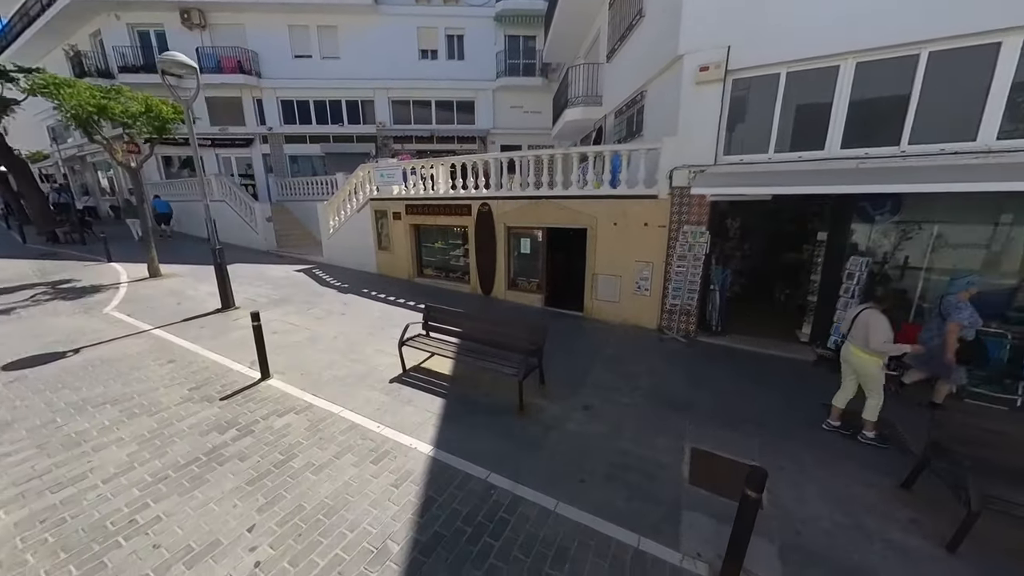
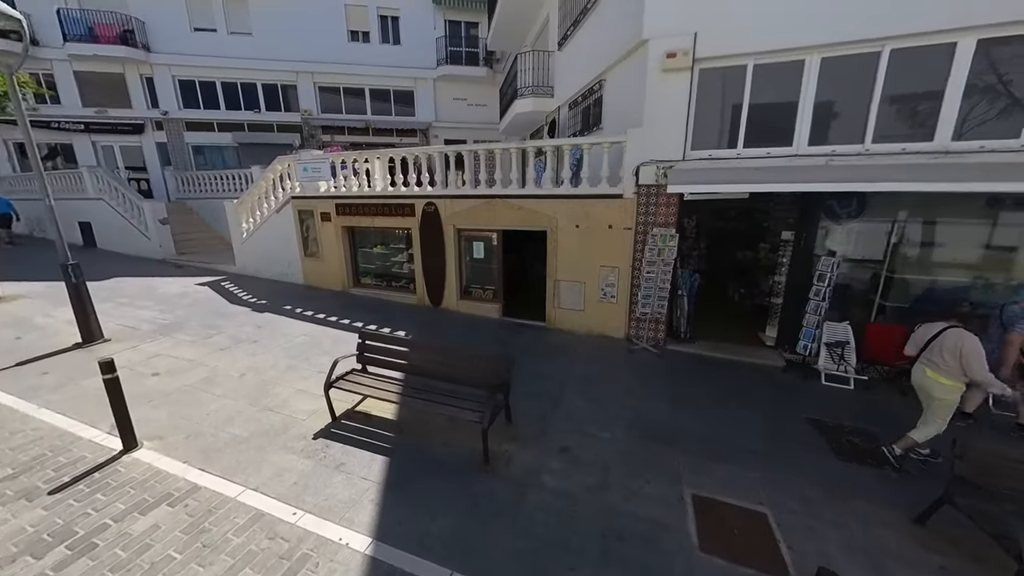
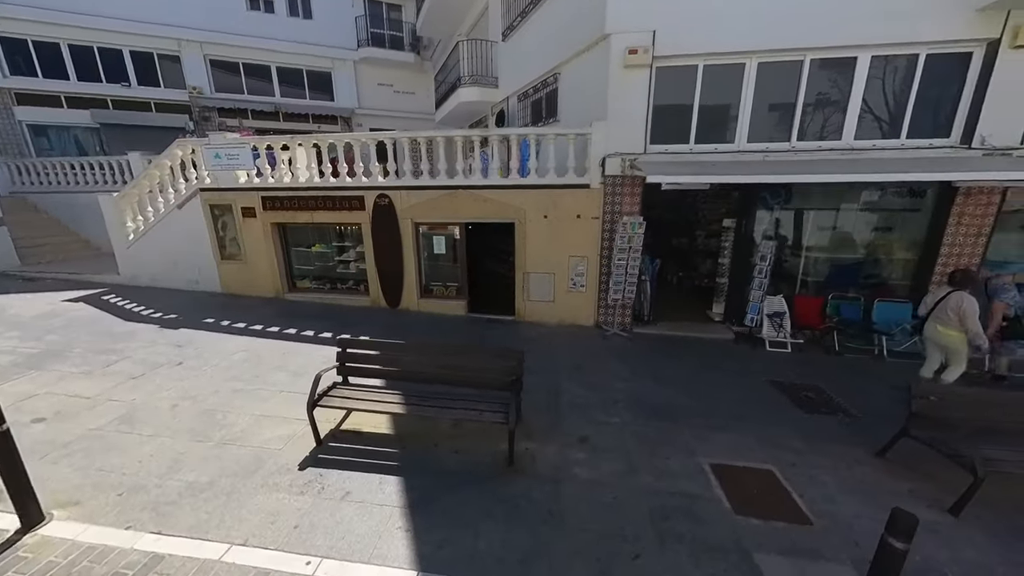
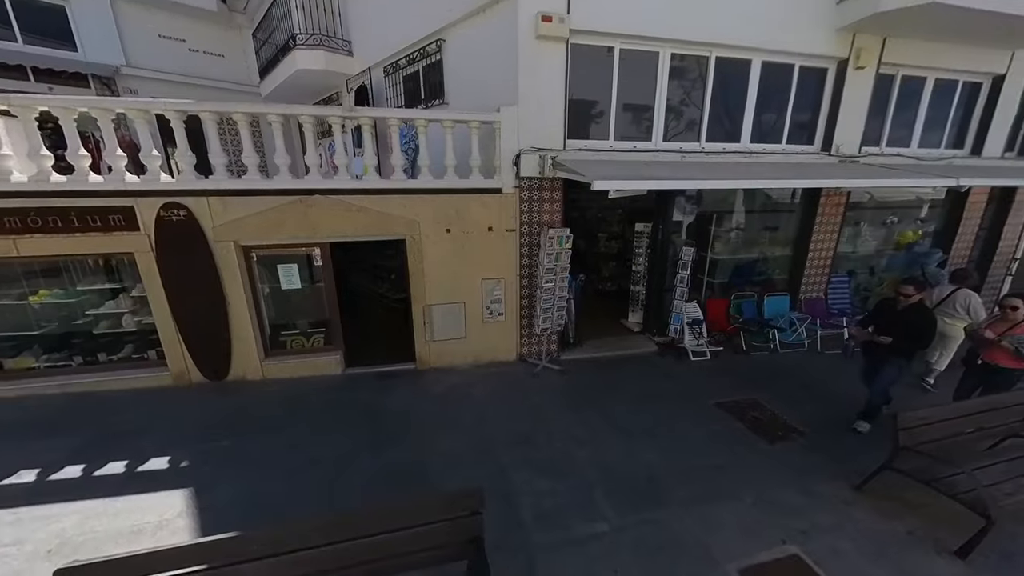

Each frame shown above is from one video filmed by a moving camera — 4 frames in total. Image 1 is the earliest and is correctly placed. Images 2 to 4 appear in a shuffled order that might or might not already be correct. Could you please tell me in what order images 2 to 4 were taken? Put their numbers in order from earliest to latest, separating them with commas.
2, 3, 4
